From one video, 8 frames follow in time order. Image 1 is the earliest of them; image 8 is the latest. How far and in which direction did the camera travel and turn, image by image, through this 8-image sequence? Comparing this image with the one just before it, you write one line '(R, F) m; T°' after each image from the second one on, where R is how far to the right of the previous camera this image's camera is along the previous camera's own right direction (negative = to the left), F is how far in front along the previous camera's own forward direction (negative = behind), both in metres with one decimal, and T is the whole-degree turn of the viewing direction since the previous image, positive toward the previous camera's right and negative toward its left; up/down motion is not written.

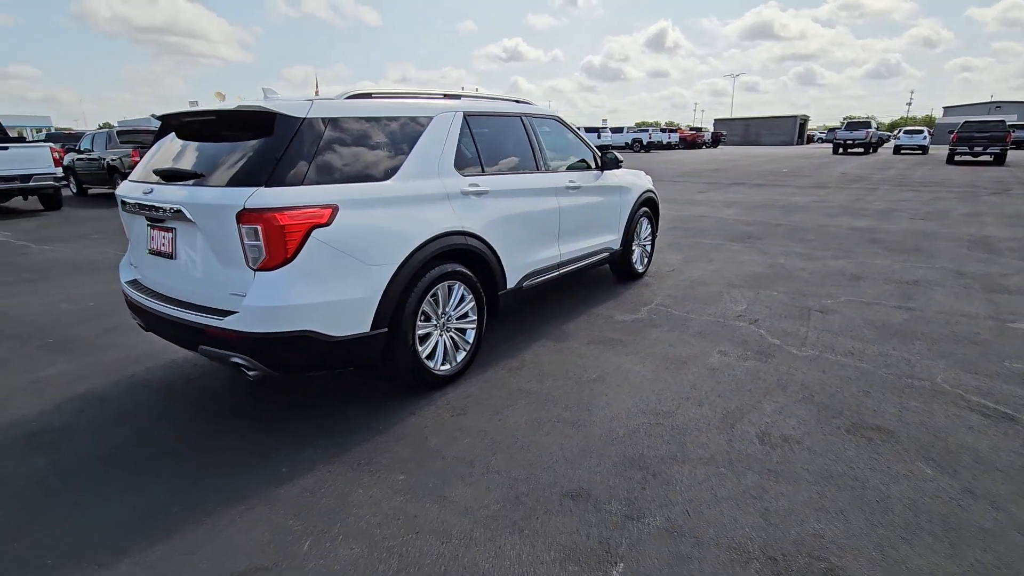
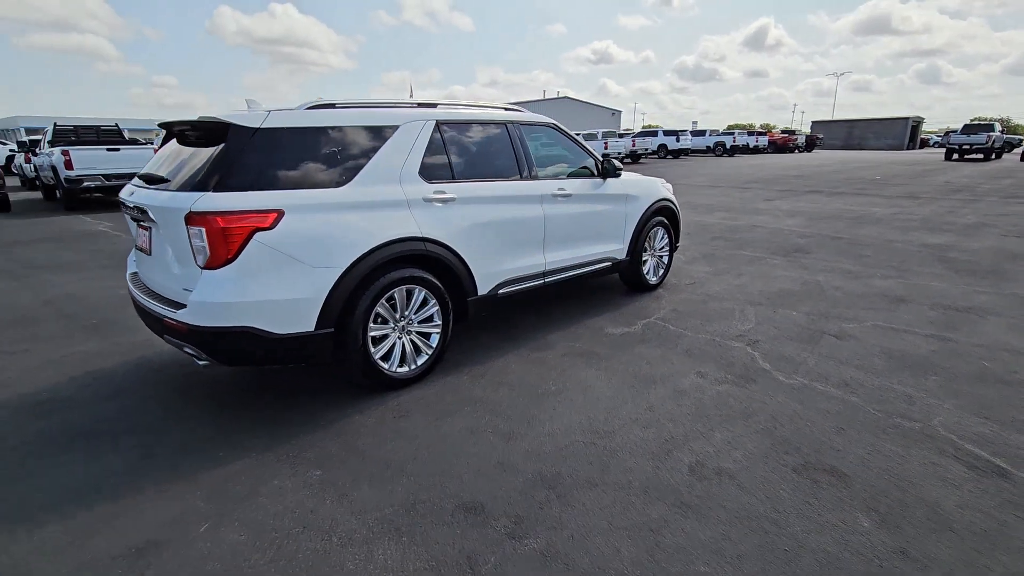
(+0.9, +0.1) m; -9°
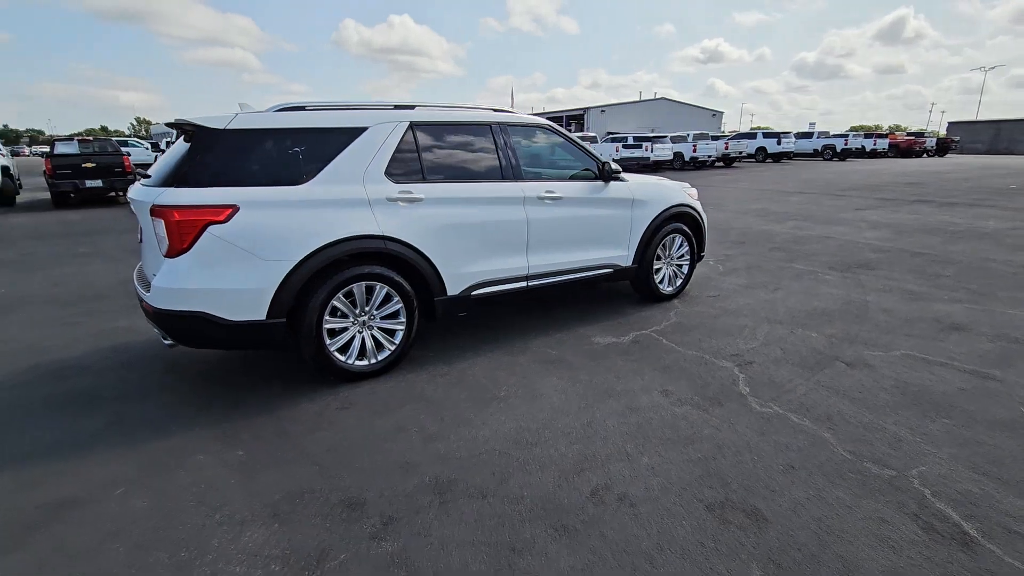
(+1.0, +0.1) m; -10°
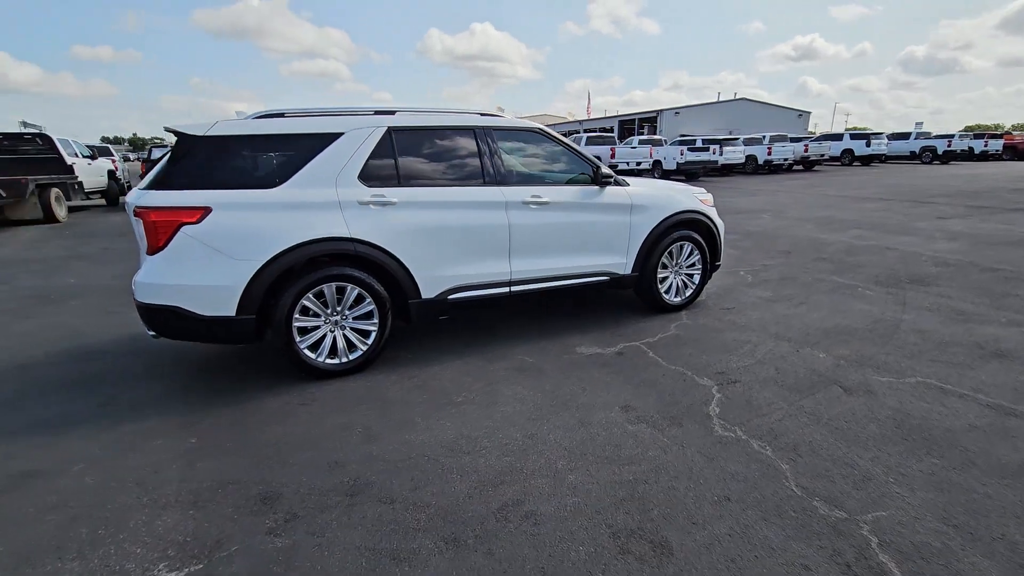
(+0.8, +0.1) m; -8°
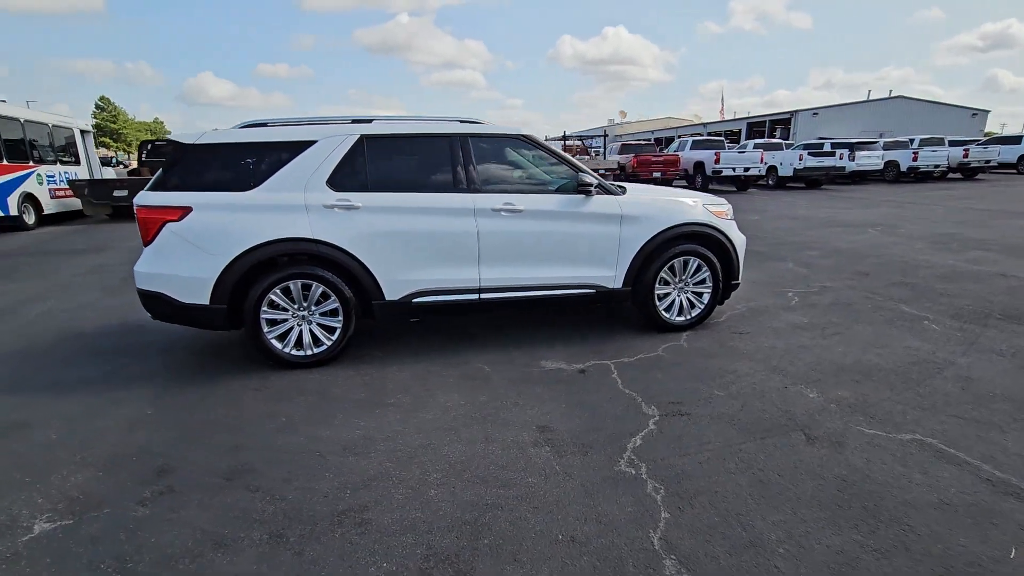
(+1.3, +0.2) m; -13°
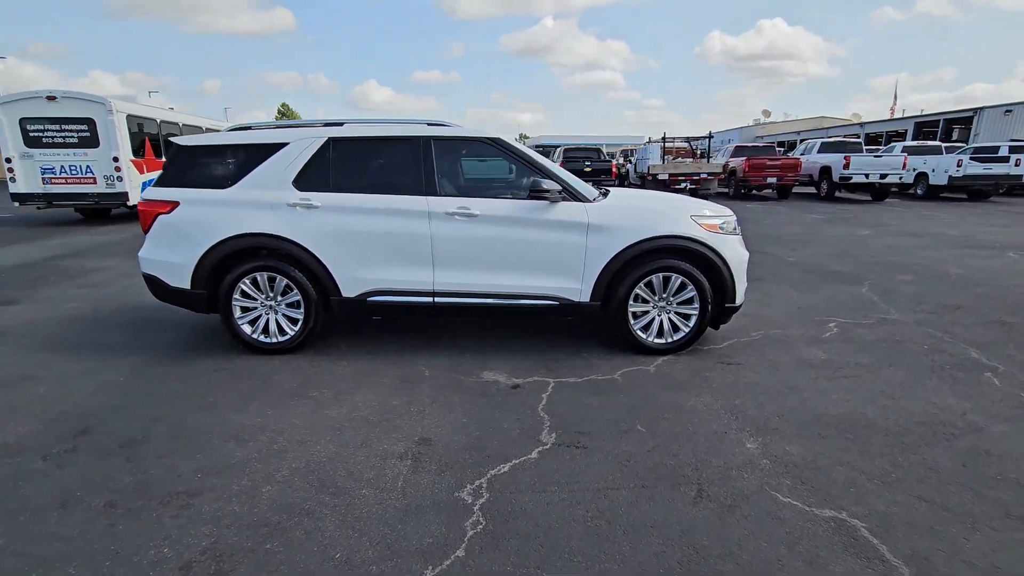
(+1.5, +0.3) m; -14°
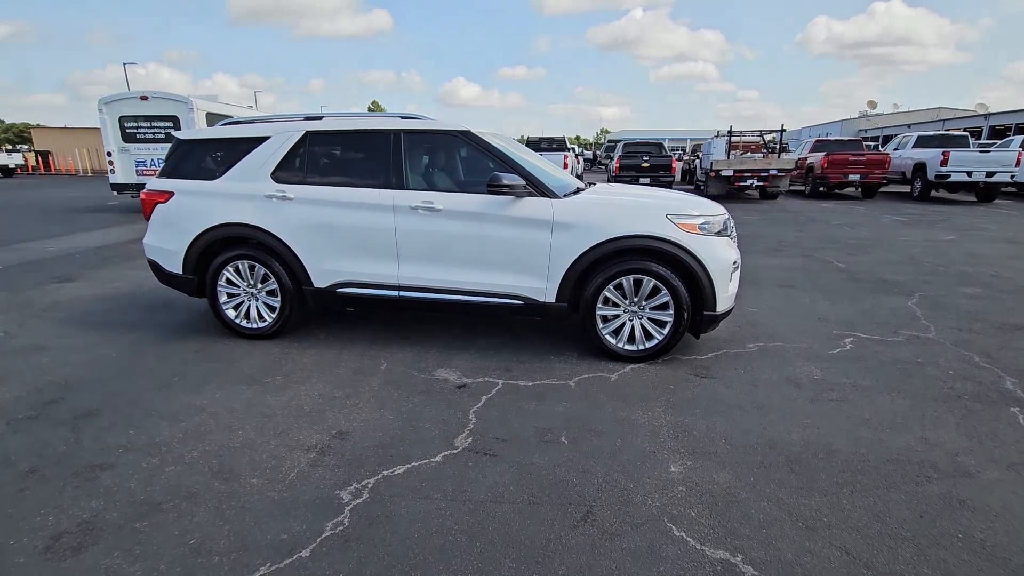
(+1.0, +0.2) m; -8°
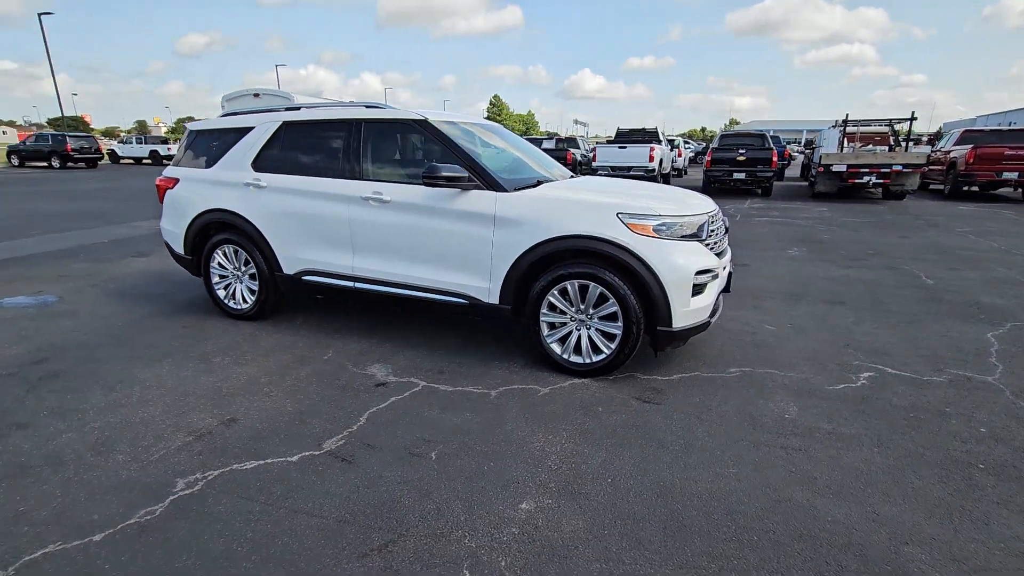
(+1.3, +0.4) m; -12°
